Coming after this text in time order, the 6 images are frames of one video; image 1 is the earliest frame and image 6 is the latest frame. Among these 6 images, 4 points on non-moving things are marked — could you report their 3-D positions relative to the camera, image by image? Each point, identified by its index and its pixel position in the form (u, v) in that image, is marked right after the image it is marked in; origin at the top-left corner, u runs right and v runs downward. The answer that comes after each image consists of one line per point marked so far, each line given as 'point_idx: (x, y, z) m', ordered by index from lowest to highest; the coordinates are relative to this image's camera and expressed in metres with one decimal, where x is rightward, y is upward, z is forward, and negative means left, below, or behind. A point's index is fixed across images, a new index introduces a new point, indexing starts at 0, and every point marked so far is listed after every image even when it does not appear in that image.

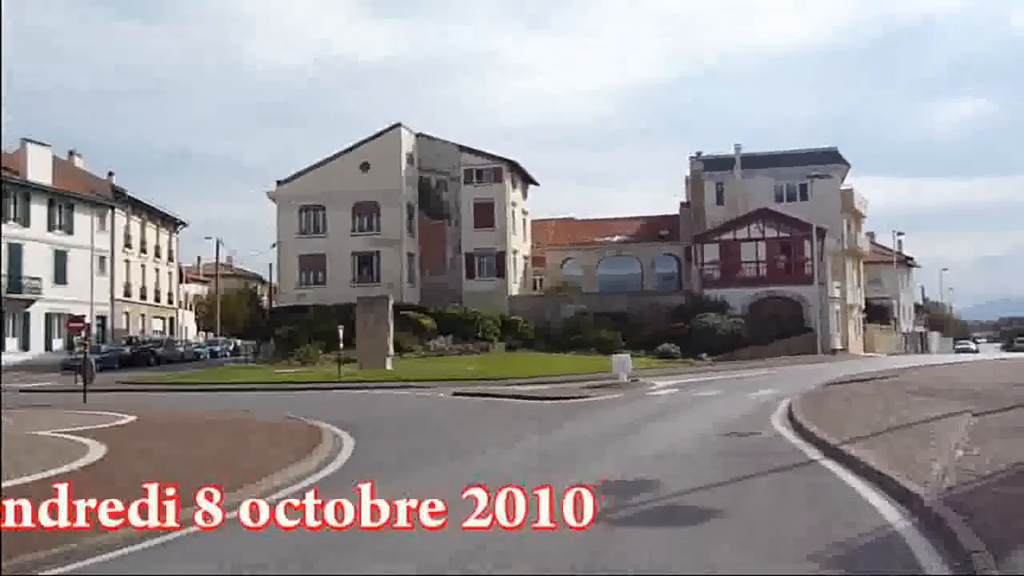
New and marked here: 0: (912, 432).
0: (+7.2, -2.2, +15.2) m
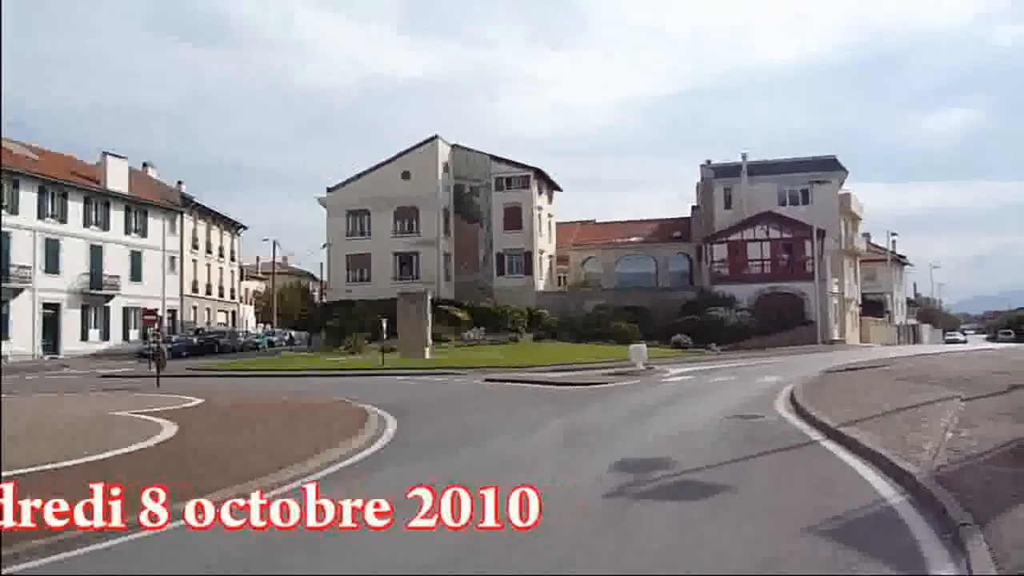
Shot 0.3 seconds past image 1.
0: (+7.8, -2.2, +17.6) m
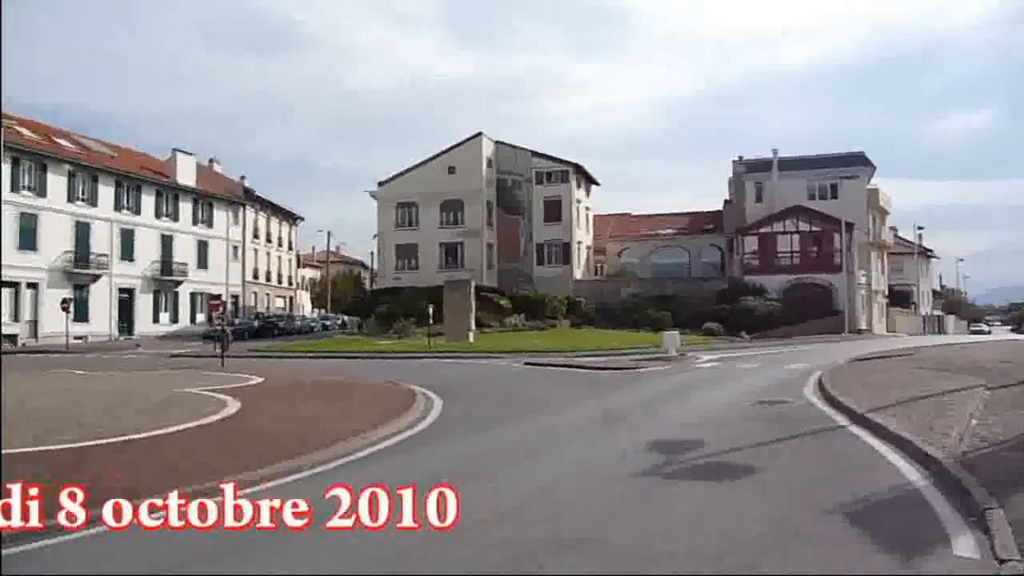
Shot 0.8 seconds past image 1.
0: (+8.5, -2.0, +18.7) m
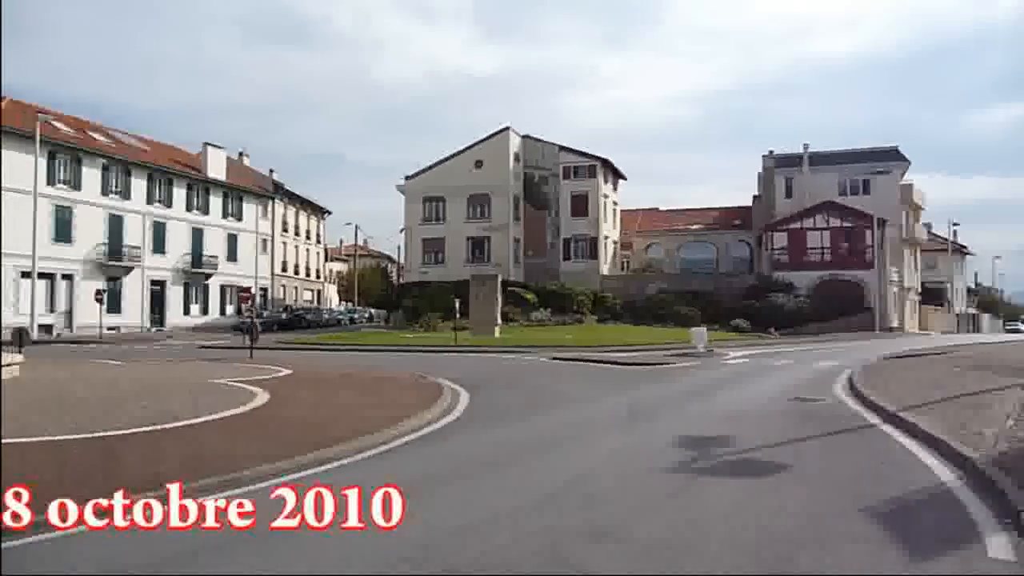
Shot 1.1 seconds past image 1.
0: (+9.0, -2.0, +18.5) m
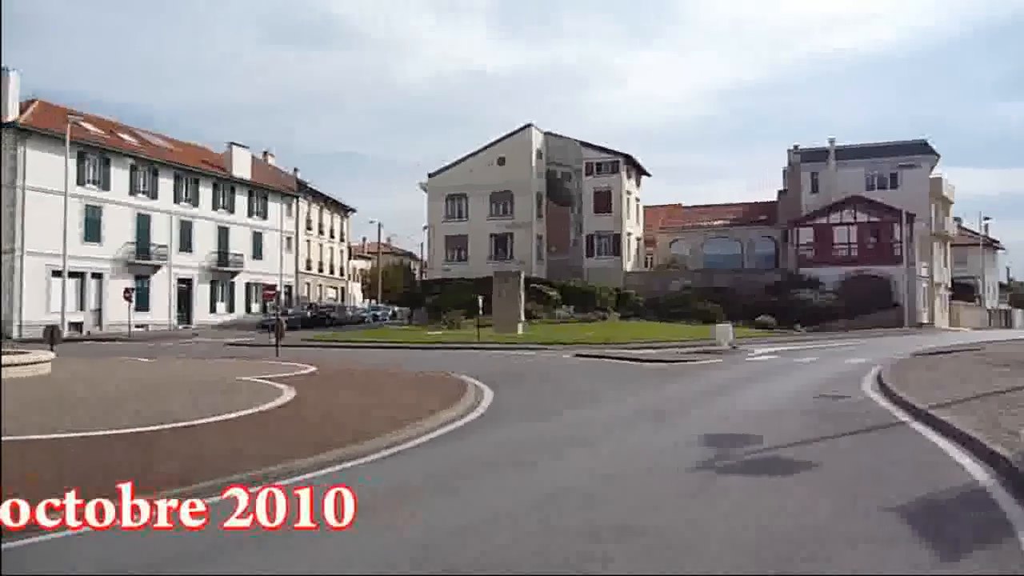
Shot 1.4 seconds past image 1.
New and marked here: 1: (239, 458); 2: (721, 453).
0: (+9.5, -1.9, +18.3) m
1: (-2.7, -1.7, +9.2) m
2: (+2.4, -1.9, +10.3) m
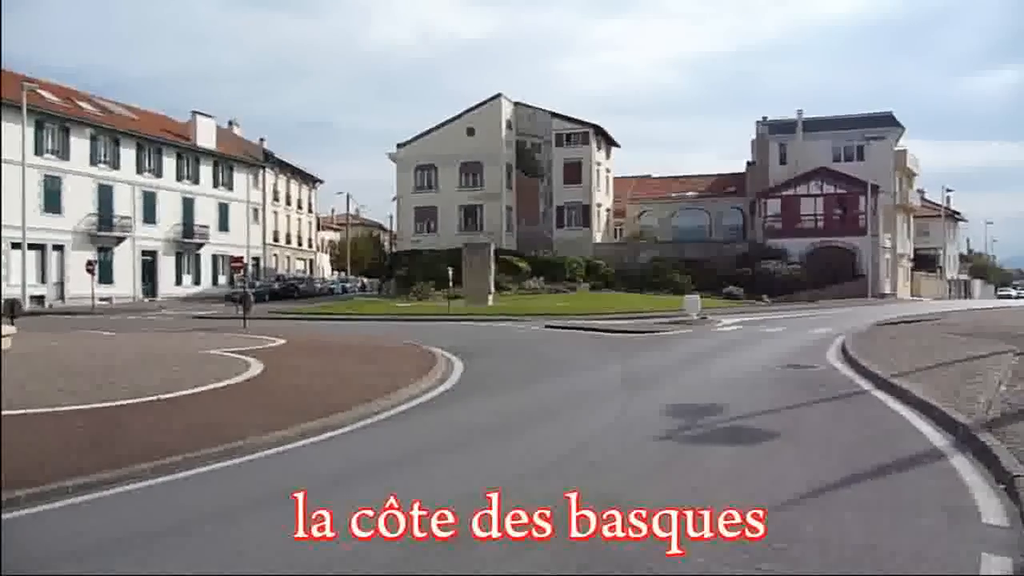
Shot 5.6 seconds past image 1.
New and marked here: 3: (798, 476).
0: (+8.9, -1.3, +18.6) m
1: (-3.0, -1.5, +9.2) m
2: (+2.1, -1.6, +10.5) m
3: (+2.4, -1.6, +7.8) m
